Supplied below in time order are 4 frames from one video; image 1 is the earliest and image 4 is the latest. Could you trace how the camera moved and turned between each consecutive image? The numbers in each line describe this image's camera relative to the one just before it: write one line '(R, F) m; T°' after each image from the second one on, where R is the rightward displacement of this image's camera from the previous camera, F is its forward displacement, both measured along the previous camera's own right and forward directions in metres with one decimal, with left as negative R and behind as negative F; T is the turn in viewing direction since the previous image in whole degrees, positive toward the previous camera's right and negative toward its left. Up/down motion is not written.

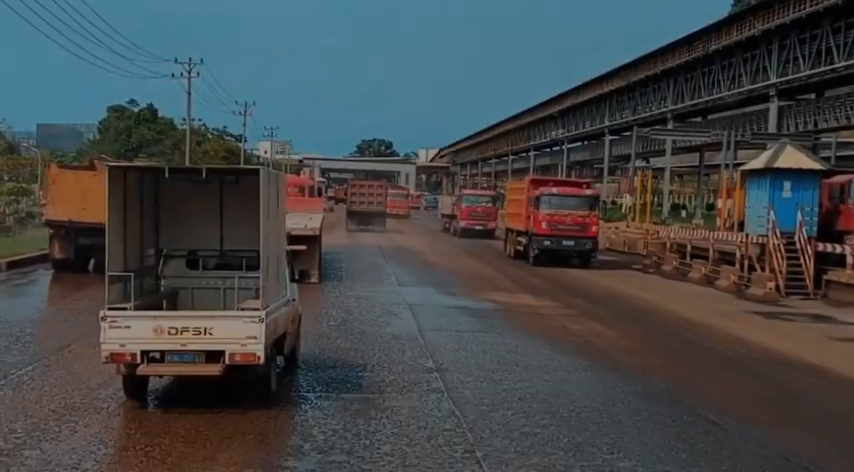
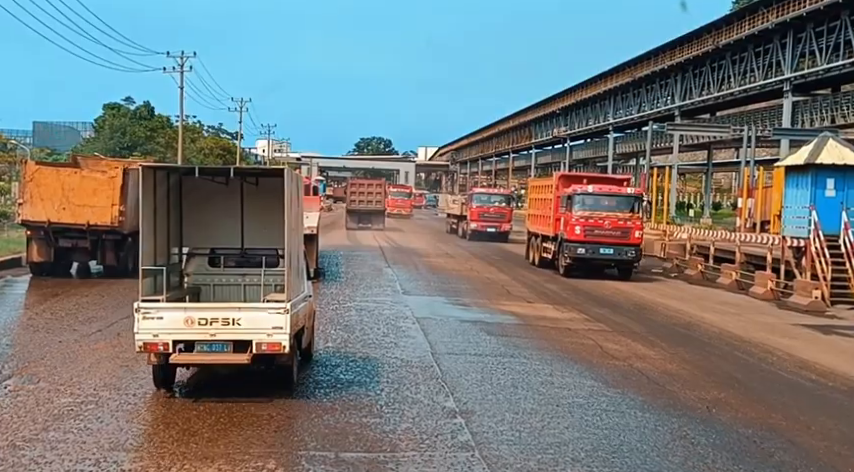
(-0.2, +2.2) m; 0°
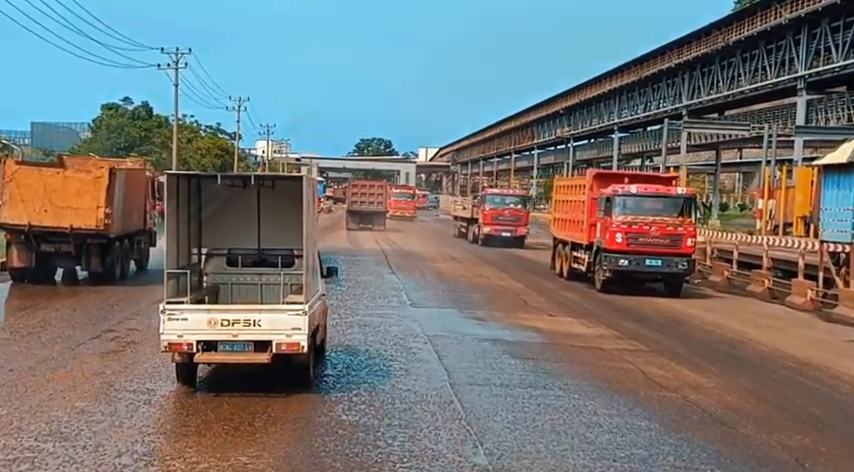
(-0.2, +1.8) m; 0°
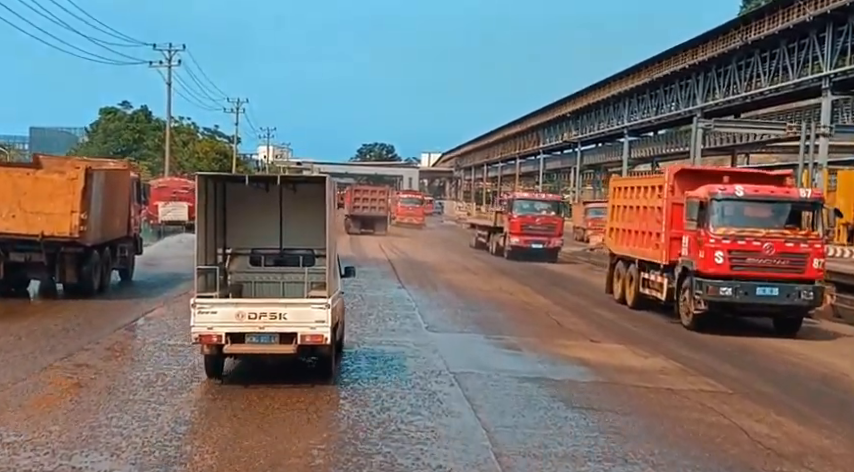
(-0.3, +2.8) m; 0°
